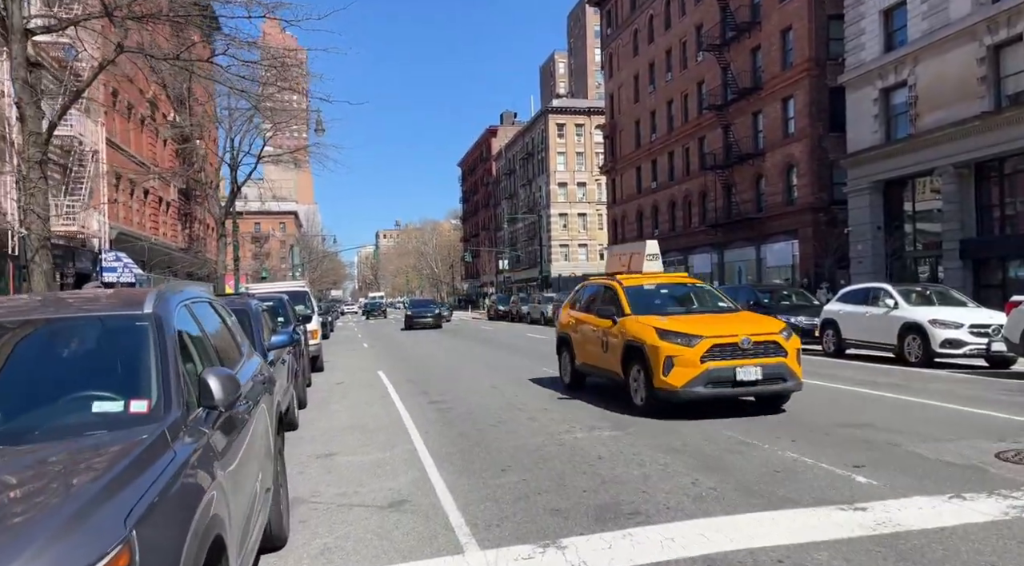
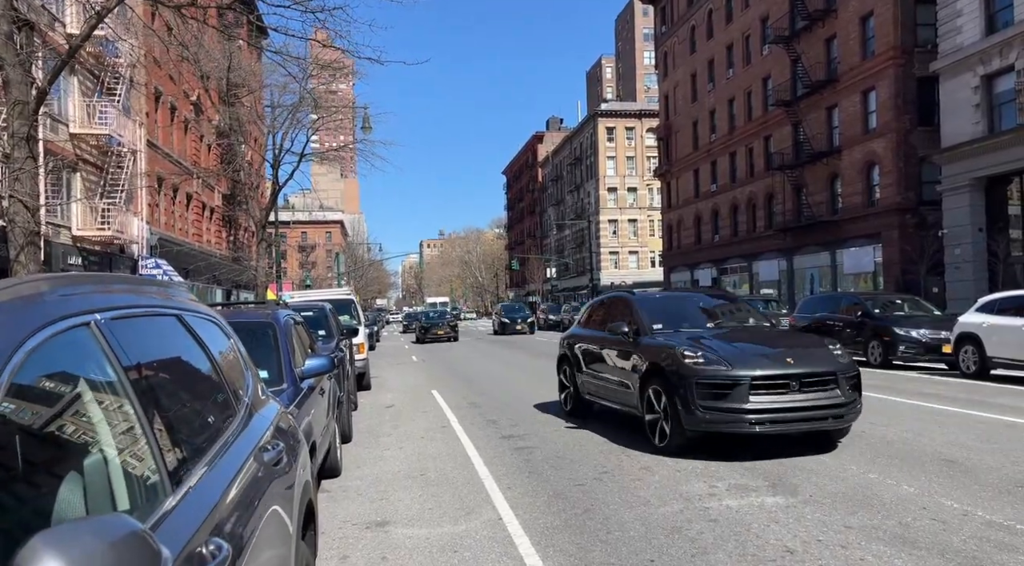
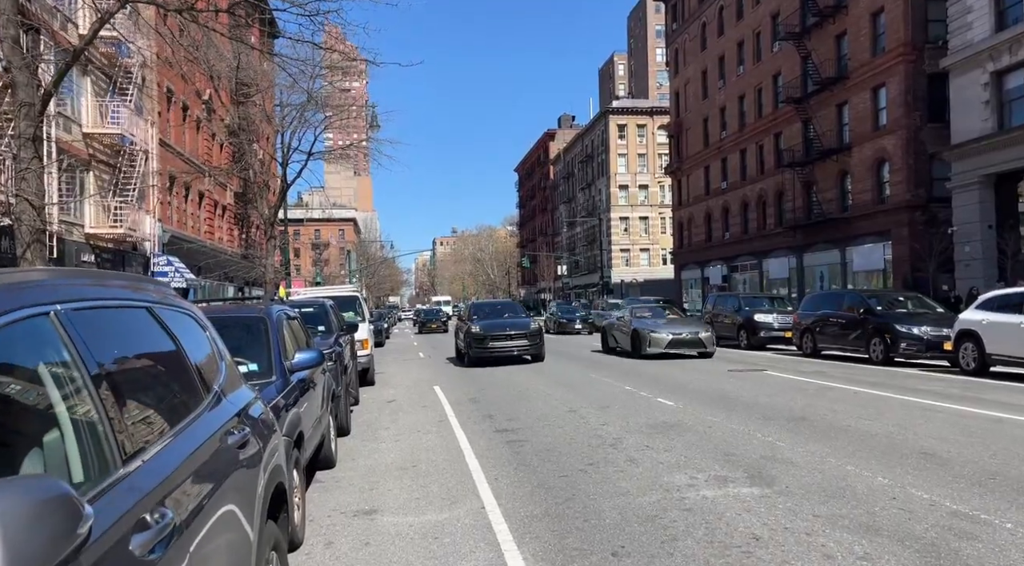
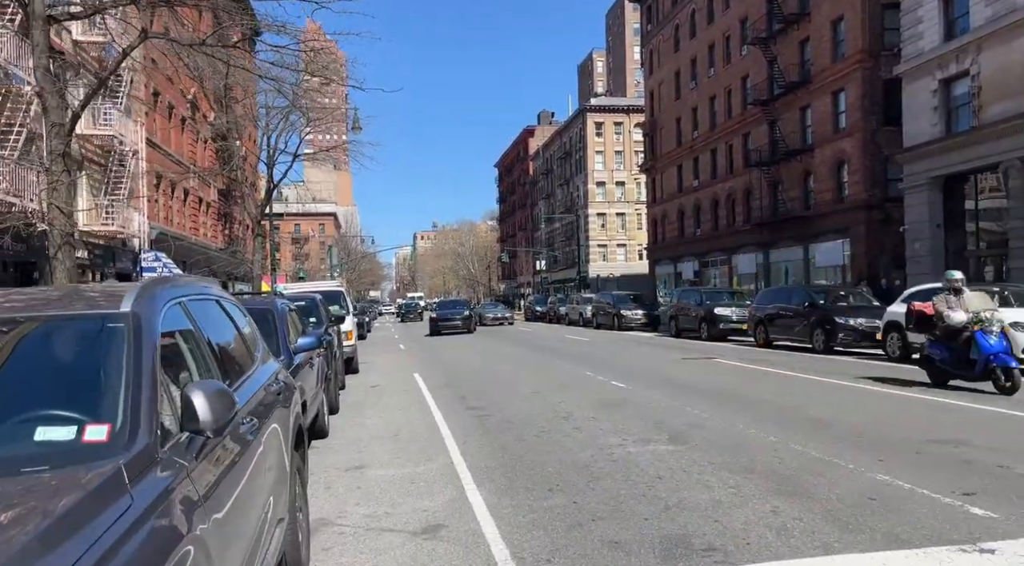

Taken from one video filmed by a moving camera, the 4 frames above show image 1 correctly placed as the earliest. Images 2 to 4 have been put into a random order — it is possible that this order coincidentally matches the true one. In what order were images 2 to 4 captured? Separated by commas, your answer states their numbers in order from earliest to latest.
4, 3, 2
